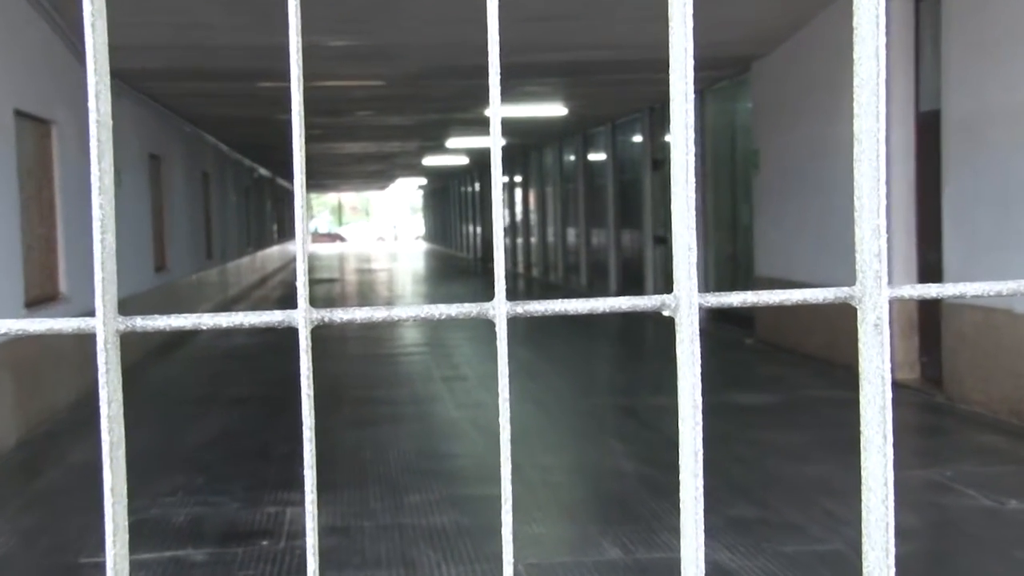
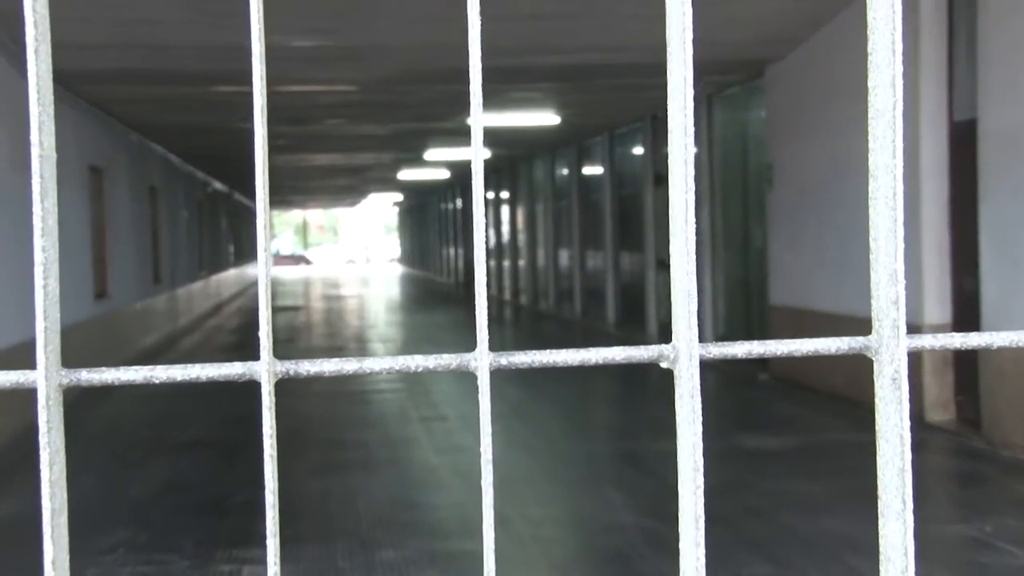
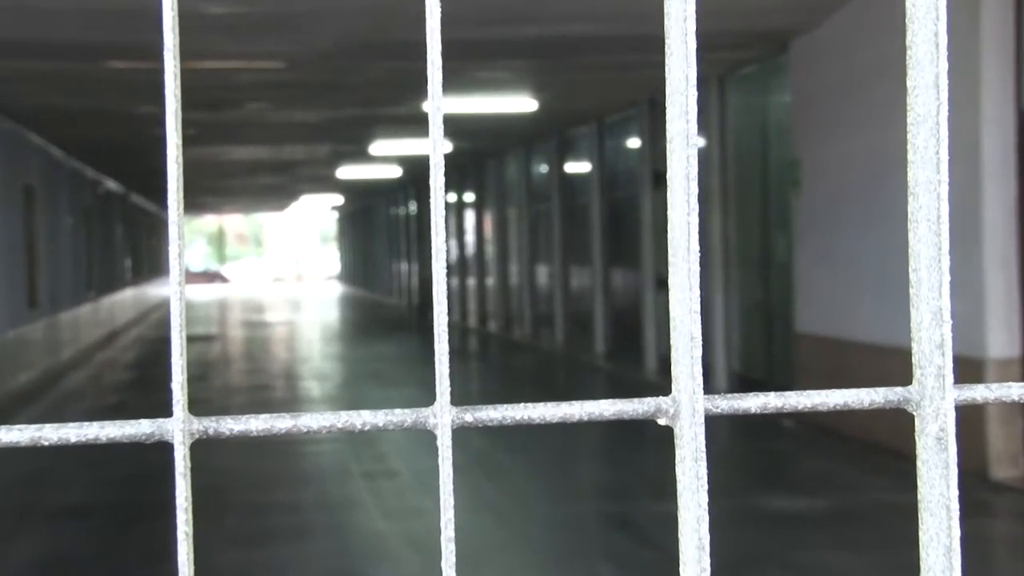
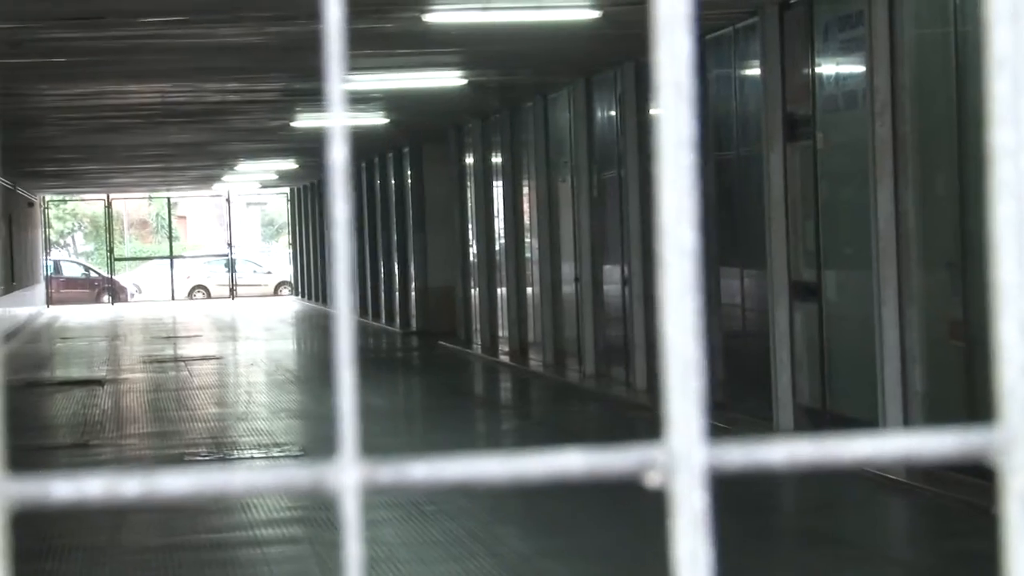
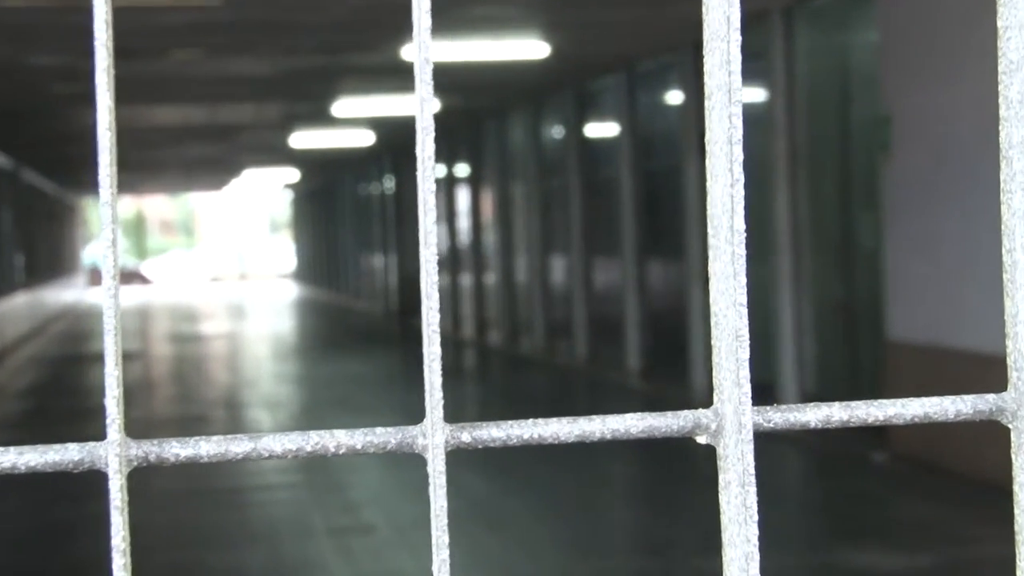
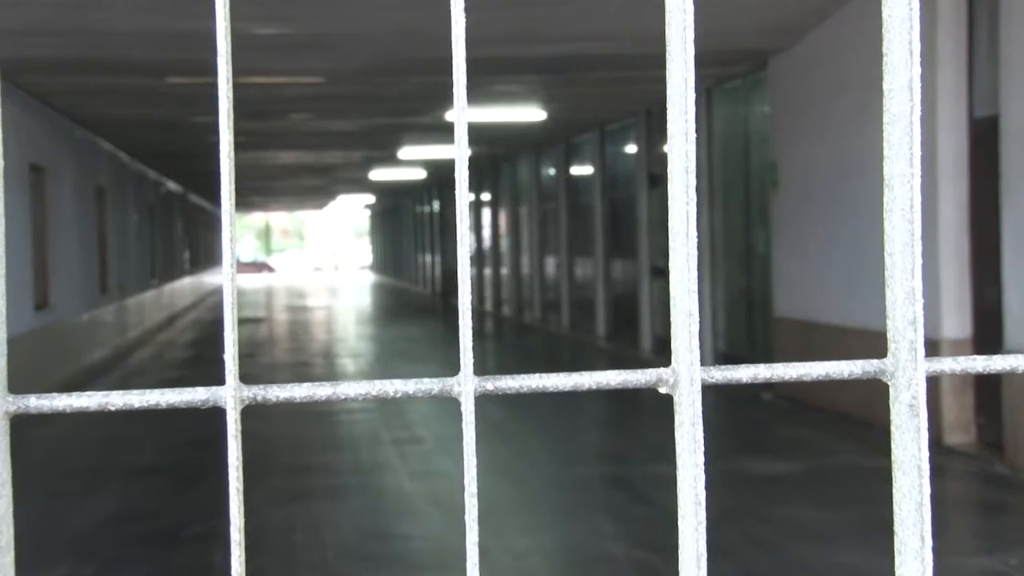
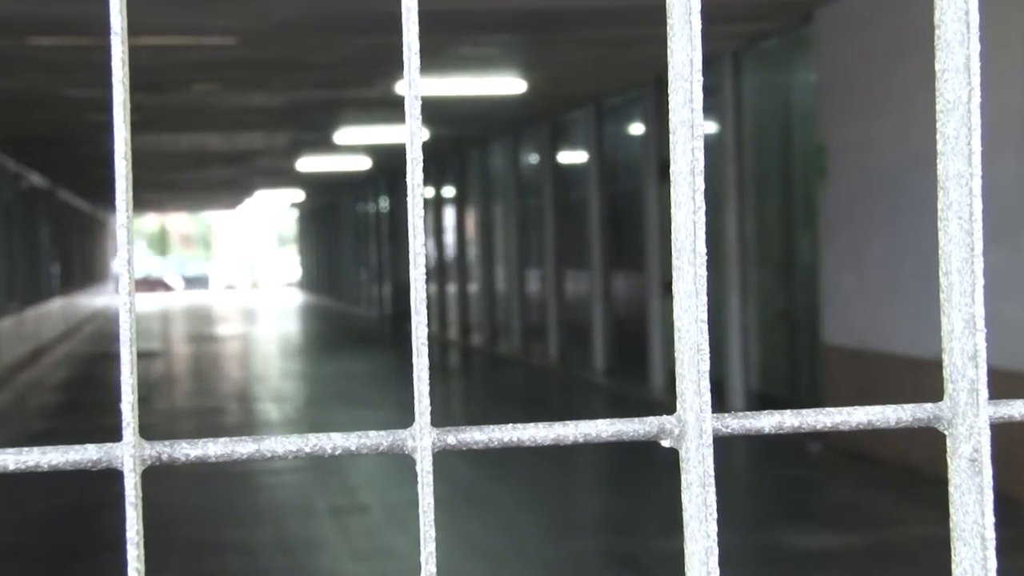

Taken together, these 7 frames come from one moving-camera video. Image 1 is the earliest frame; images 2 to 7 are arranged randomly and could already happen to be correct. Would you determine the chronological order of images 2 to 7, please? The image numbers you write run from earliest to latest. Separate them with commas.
2, 6, 3, 7, 5, 4
